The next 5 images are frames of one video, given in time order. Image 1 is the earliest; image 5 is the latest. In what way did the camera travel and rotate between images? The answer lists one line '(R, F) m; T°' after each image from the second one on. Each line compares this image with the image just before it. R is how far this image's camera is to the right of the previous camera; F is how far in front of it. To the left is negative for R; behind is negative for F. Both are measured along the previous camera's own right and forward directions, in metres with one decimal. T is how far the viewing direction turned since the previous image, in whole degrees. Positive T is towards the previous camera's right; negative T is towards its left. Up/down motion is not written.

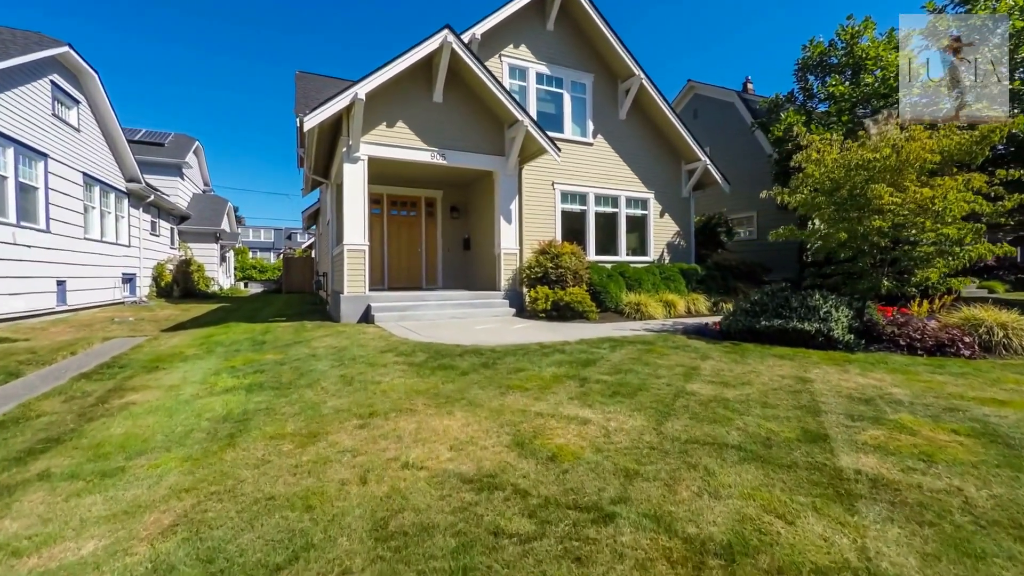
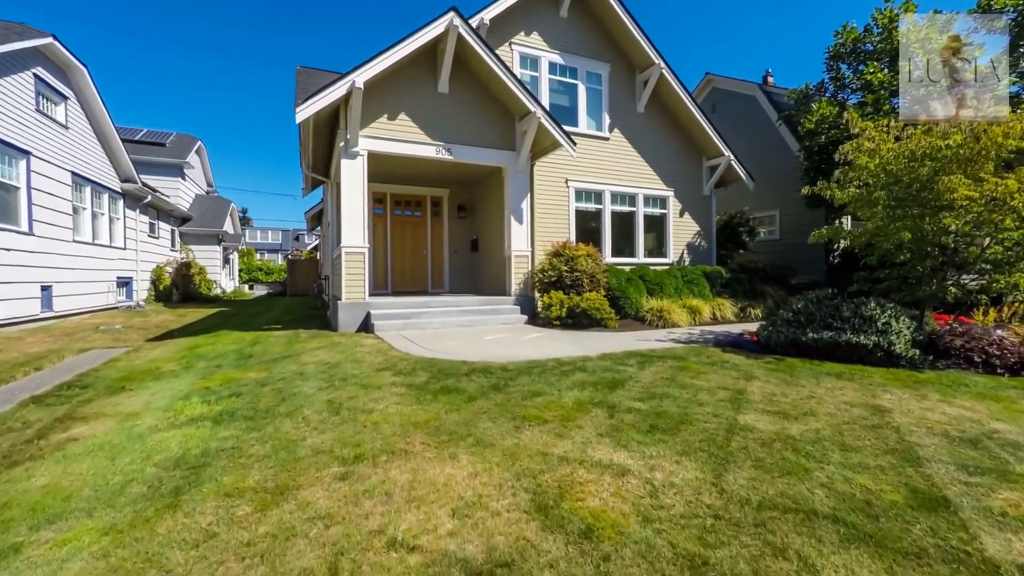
(-0.1, +0.7) m; -1°
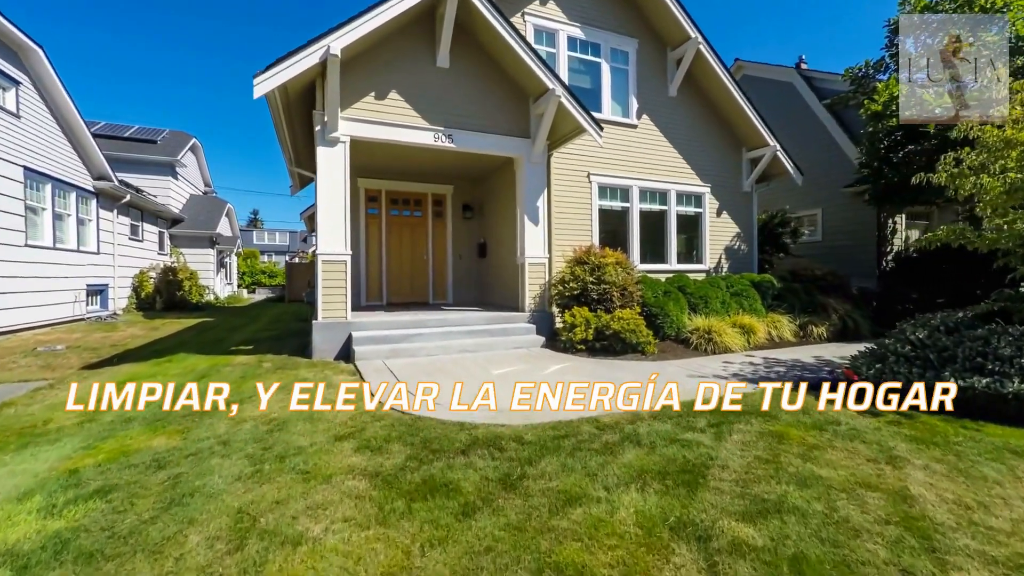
(-0.1, +1.7) m; -1°
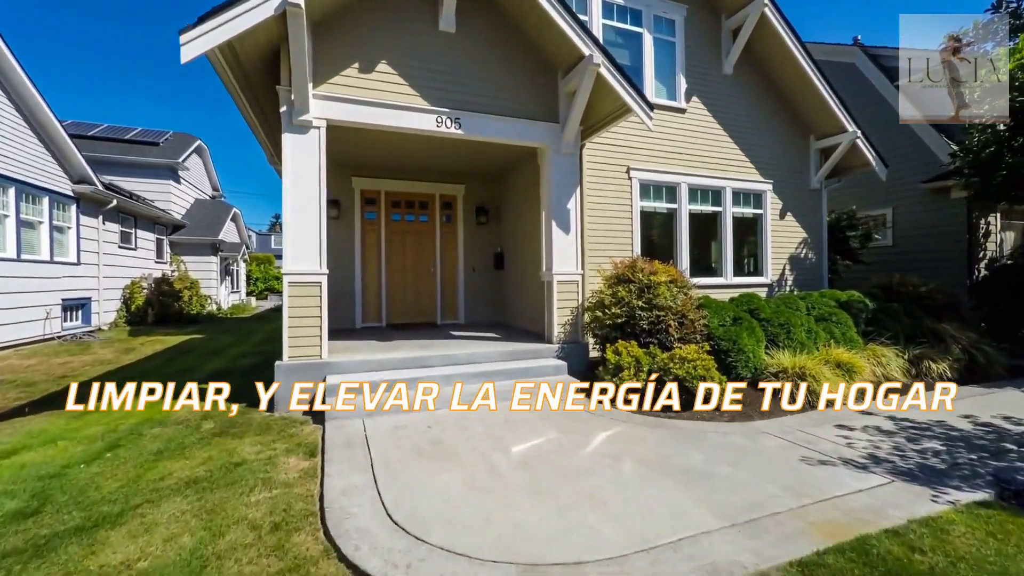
(-0.1, +1.8) m; -2°
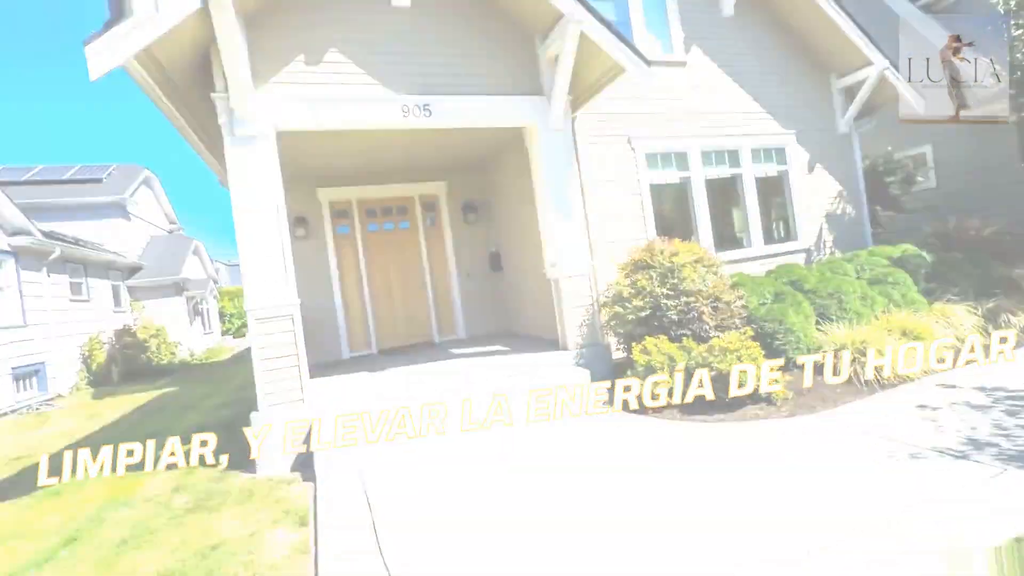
(+0.2, +0.8) m; -2°
